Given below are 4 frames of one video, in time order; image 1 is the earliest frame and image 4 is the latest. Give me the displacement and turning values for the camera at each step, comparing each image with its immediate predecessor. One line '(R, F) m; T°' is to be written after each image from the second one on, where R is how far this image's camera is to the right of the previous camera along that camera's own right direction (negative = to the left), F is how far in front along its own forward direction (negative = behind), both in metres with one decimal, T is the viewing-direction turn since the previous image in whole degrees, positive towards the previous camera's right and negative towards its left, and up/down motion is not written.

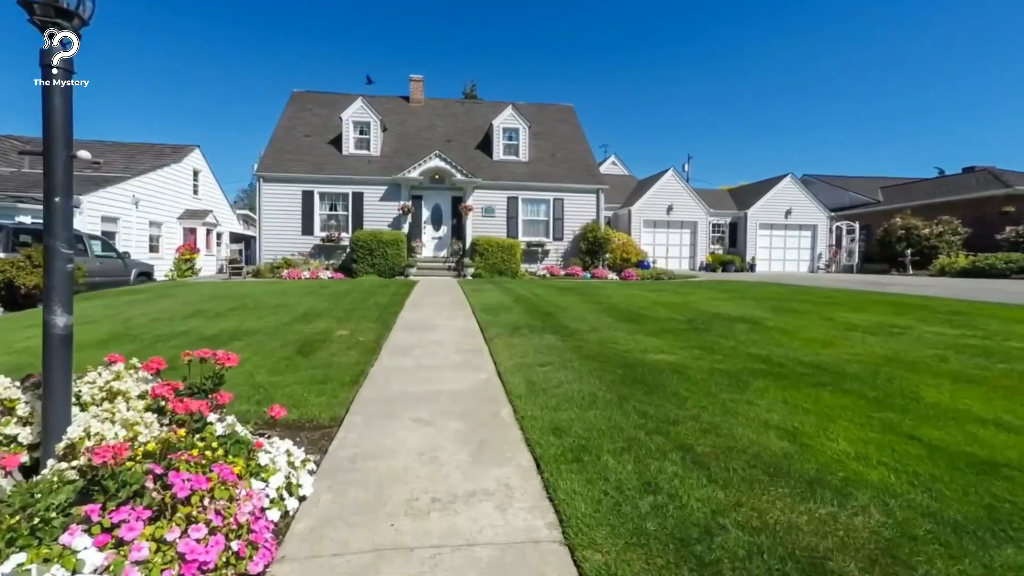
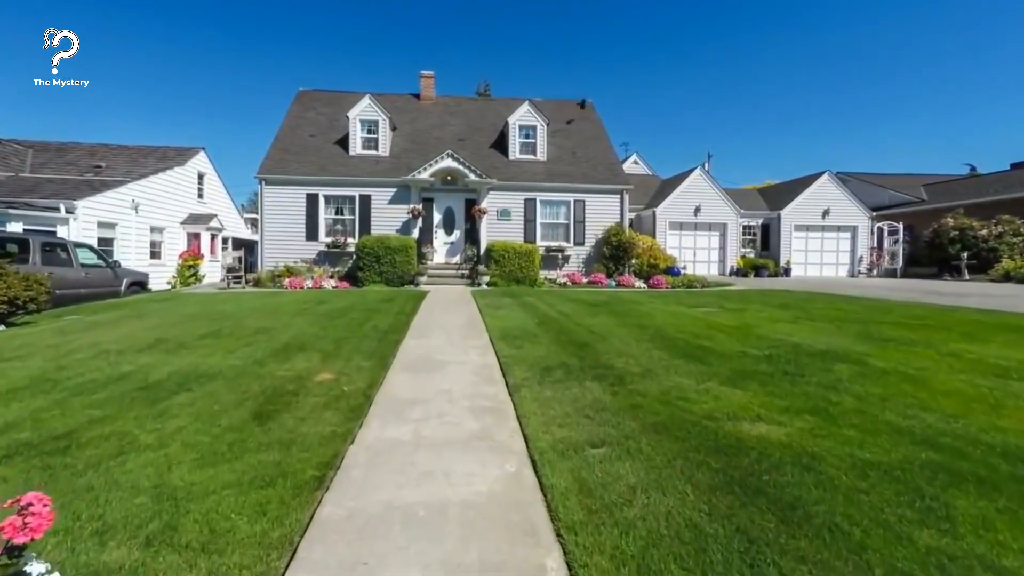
(-0.2, +1.5) m; -2°
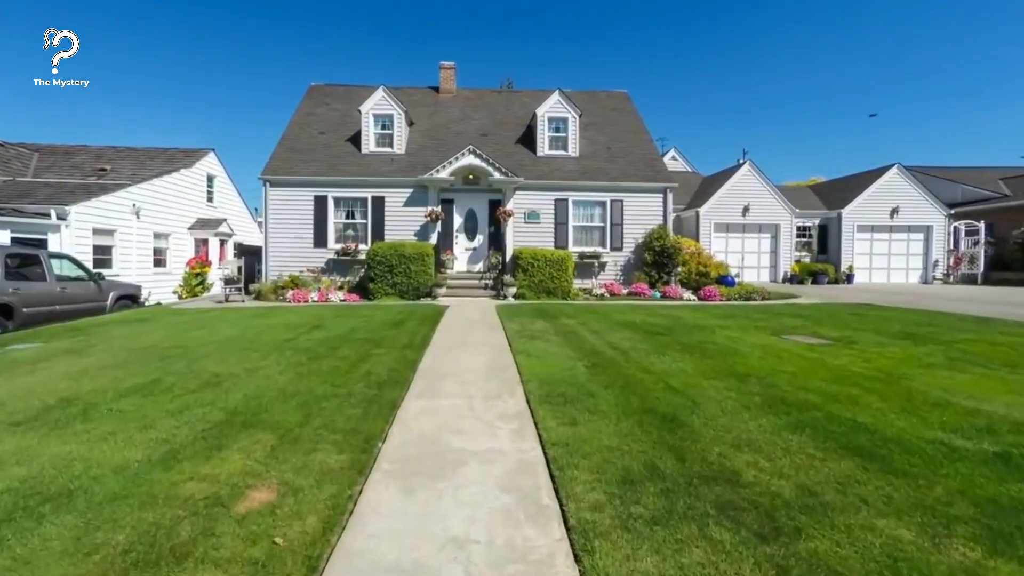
(-0.2, +2.2) m; -3°
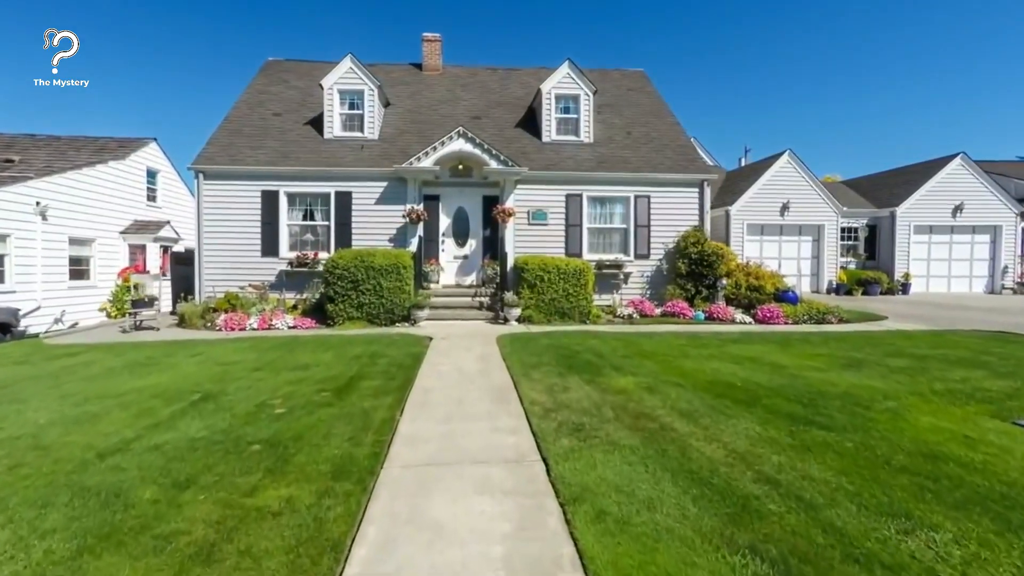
(-0.4, +3.9) m; +1°
